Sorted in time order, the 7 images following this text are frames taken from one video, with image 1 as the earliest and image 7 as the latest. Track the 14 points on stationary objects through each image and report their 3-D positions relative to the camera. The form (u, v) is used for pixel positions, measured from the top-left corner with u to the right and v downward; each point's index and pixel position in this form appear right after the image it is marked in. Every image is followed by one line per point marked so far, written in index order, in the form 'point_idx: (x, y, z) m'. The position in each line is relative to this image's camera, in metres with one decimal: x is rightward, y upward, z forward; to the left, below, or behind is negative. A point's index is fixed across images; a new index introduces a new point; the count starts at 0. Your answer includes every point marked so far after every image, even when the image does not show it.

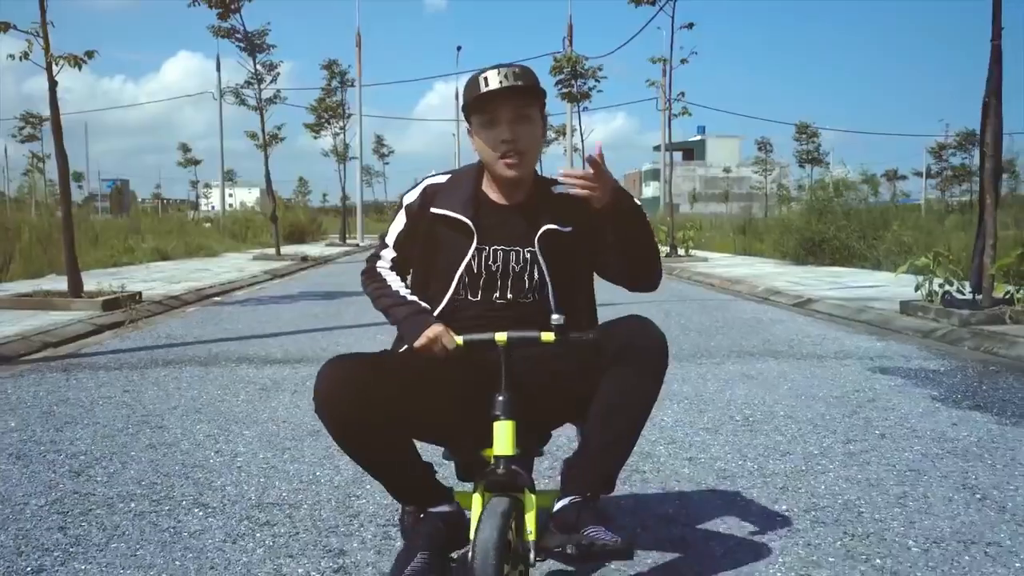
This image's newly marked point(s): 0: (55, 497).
0: (-1.8, -0.8, +3.4) m
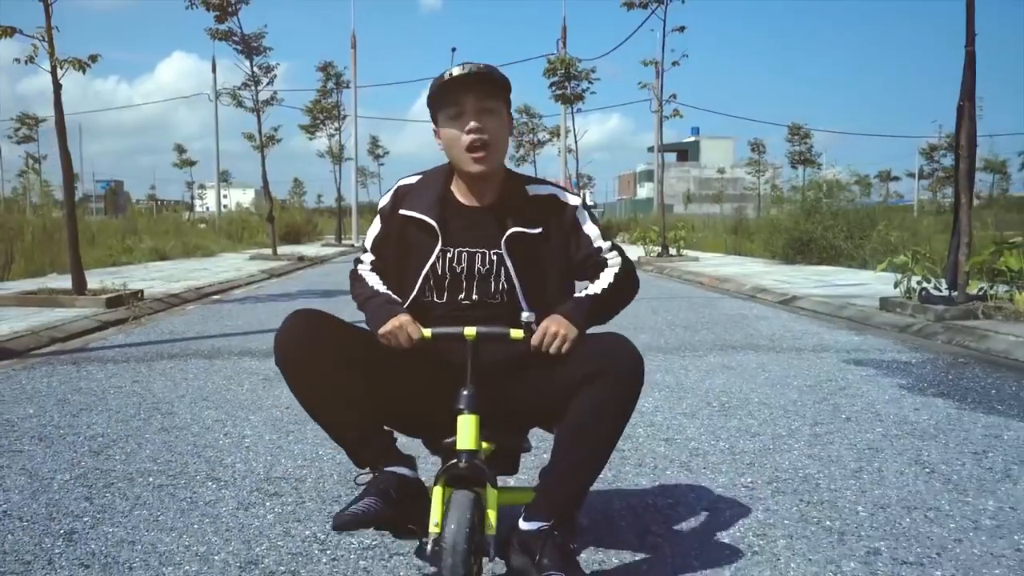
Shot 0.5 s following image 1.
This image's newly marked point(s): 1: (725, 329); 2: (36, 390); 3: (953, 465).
0: (-1.8, -0.8, +3.7) m
1: (+2.1, -0.4, +8.8) m
2: (-3.0, -0.6, +5.5) m
3: (+1.9, -0.8, +3.8) m
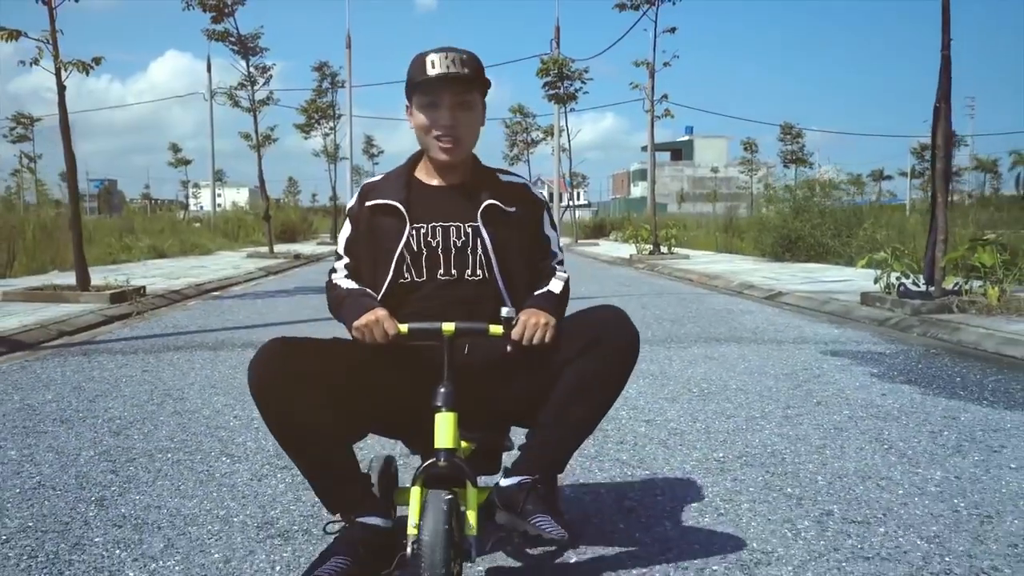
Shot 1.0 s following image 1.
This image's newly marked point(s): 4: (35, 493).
0: (-1.8, -0.7, +4.0) m
1: (+2.0, -0.4, +9.1) m
2: (-3.0, -0.6, +5.8) m
3: (+1.8, -0.7, +4.1) m
4: (-1.8, -0.8, +3.3) m
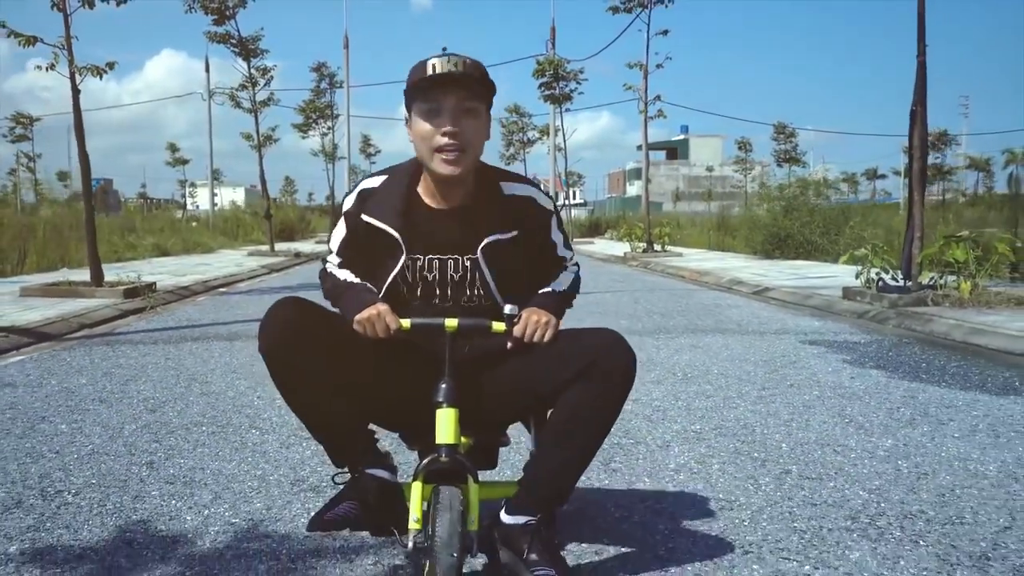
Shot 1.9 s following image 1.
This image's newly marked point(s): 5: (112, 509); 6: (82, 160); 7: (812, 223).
0: (-1.8, -0.7, +4.4) m
1: (+2.0, -0.3, +9.5) m
2: (-3.0, -0.5, +6.3) m
3: (+1.8, -0.7, +4.5) m
4: (-1.8, -0.7, +3.8) m
5: (-1.4, -0.8, +3.1) m
6: (-5.2, +1.6, +10.8) m
7: (+6.3, +1.4, +18.7) m
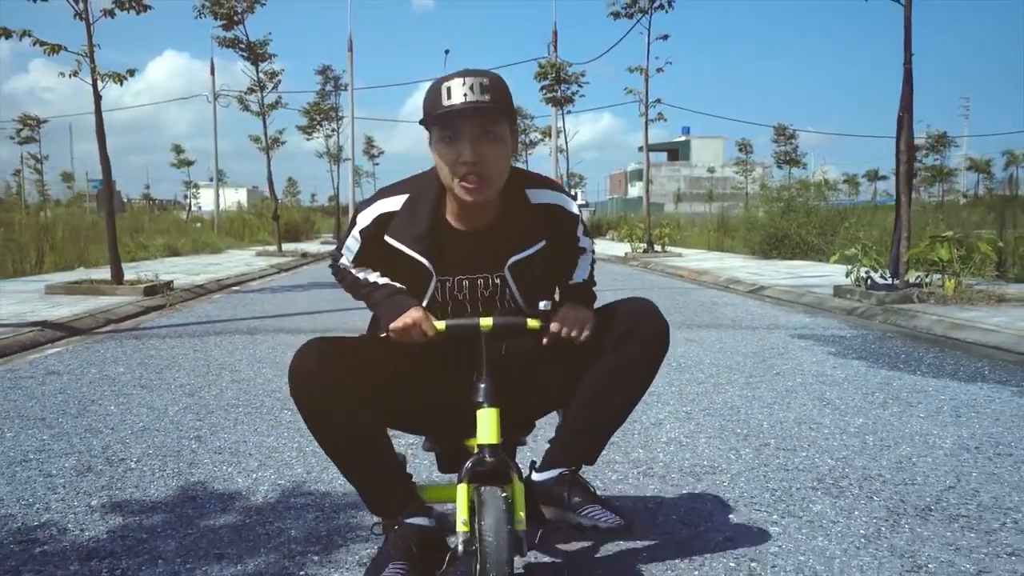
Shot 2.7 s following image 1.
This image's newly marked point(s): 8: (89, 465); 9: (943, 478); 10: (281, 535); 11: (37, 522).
0: (-1.8, -0.6, +4.9) m
1: (+2.1, -0.3, +10.0) m
2: (-3.0, -0.5, +6.7) m
3: (+1.9, -0.6, +5.0) m
4: (-1.8, -0.7, +4.2) m
5: (-1.4, -0.7, +3.6) m
6: (-5.2, +1.6, +11.2) m
7: (+6.4, +1.4, +19.2) m
8: (-1.8, -0.7, +3.7) m
9: (+1.7, -0.7, +3.4) m
10: (-0.7, -0.8, +2.8) m
11: (-1.6, -0.8, +3.0) m
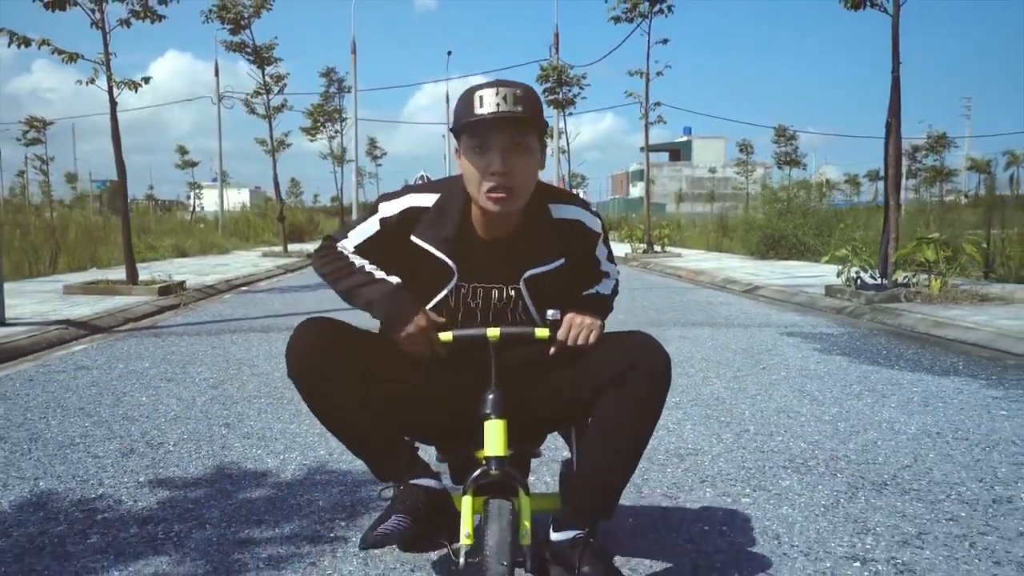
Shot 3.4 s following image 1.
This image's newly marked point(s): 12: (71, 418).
0: (-1.8, -0.6, +5.3) m
1: (+2.1, -0.3, +10.4) m
2: (-3.0, -0.5, +7.1) m
3: (+1.9, -0.6, +5.3) m
4: (-1.8, -0.7, +4.6) m
5: (-1.4, -0.7, +3.9) m
6: (-5.2, +1.6, +11.6) m
7: (+6.5, +1.4, +19.5) m
8: (-1.7, -0.7, +4.1) m
9: (+1.7, -0.7, +3.8) m
10: (-0.7, -0.8, +3.2) m
11: (-1.6, -0.8, +3.3) m
12: (-2.4, -0.7, +4.7) m
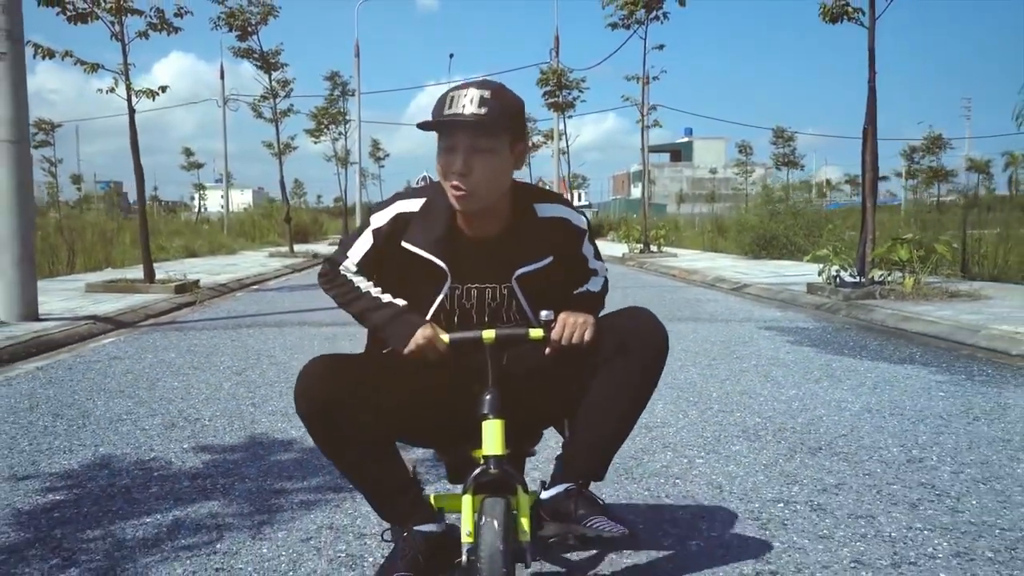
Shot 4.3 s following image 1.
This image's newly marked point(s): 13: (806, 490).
0: (-1.8, -0.6, +5.9) m
1: (+2.1, -0.2, +10.9) m
2: (-3.0, -0.5, +7.7) m
3: (+1.8, -0.6, +5.9) m
4: (-1.8, -0.7, +5.2) m
5: (-1.4, -0.7, +4.5) m
6: (-5.2, +1.6, +12.2) m
7: (+6.5, +1.4, +20.1) m
8: (-1.8, -0.7, +4.7) m
9: (+1.6, -0.7, +4.4) m
10: (-0.8, -0.8, +3.8) m
11: (-1.6, -0.8, +4.0) m
12: (-2.4, -0.7, +5.3) m
13: (+1.1, -0.8, +3.4) m
